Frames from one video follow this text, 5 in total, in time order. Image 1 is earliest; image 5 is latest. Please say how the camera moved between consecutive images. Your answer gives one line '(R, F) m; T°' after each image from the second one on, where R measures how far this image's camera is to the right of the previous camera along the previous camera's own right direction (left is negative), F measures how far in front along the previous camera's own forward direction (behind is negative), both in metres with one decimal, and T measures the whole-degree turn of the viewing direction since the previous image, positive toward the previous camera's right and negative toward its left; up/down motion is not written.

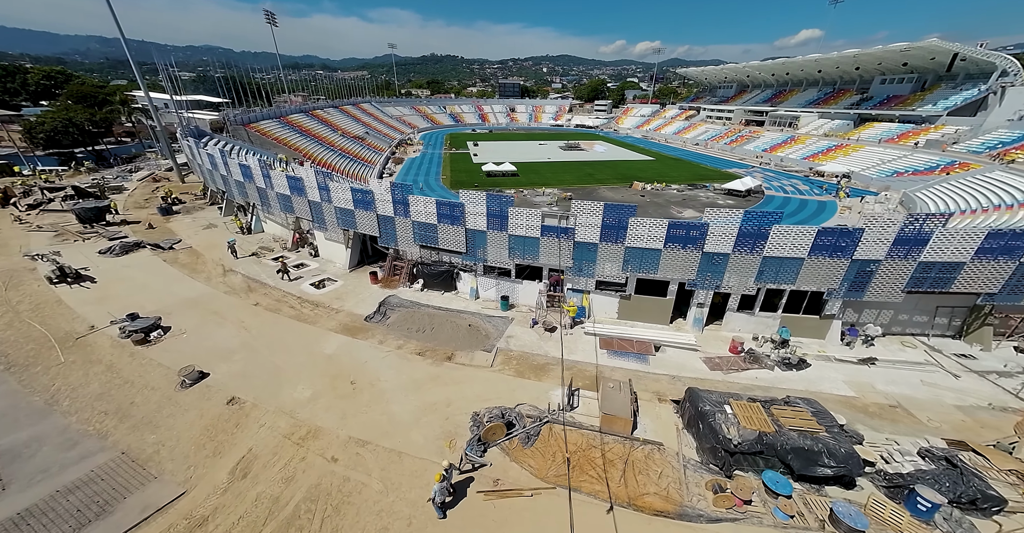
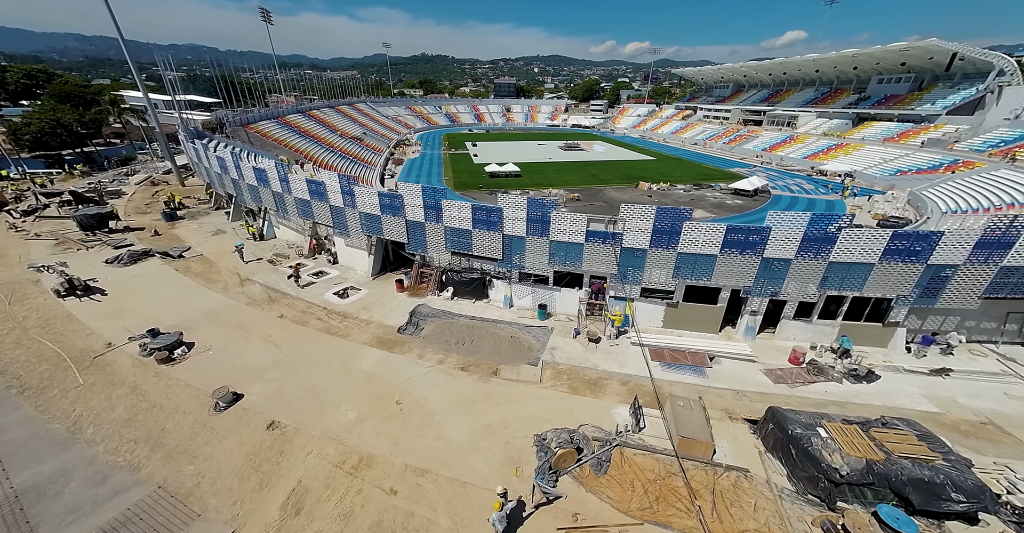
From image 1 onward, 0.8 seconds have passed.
(-2.1, +0.8) m; +1°
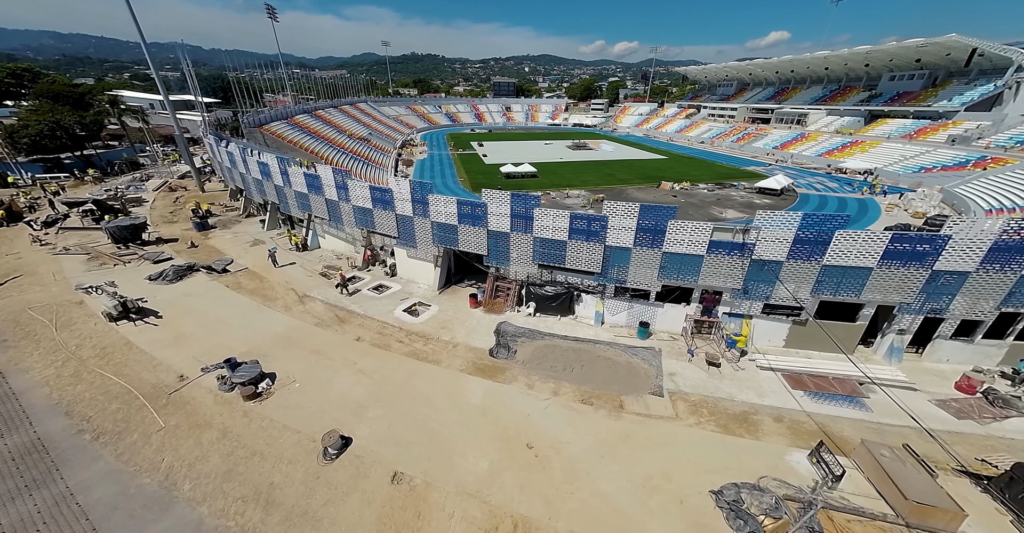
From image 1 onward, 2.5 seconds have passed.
(-4.6, +1.5) m; 0°
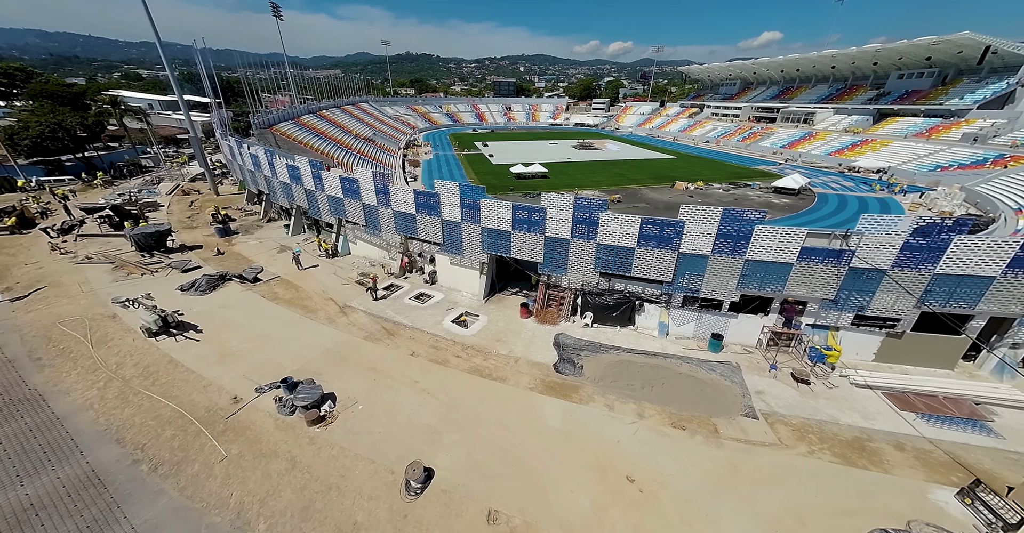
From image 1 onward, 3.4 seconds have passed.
(-2.7, +0.9) m; 0°
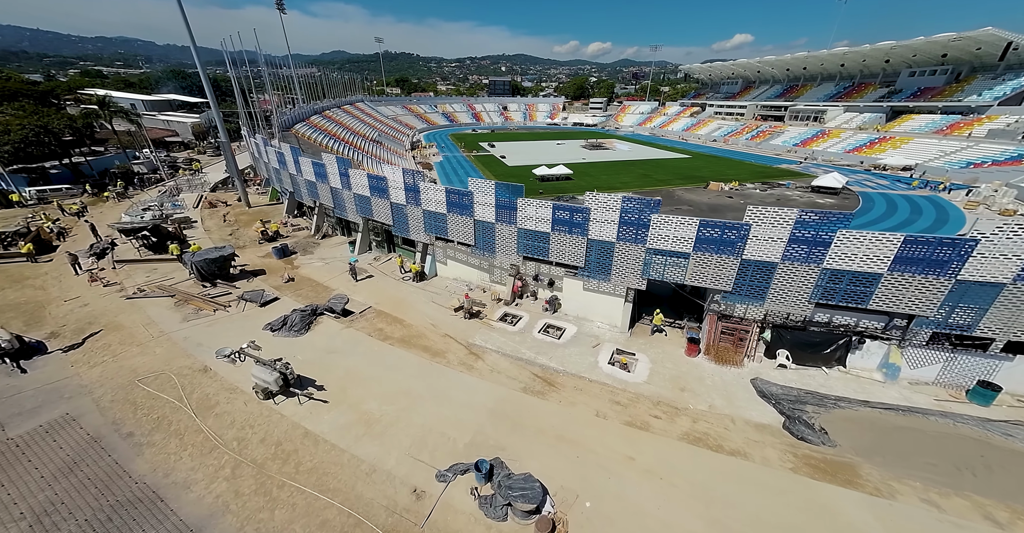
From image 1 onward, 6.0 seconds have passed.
(-7.4, +3.2) m; +1°
